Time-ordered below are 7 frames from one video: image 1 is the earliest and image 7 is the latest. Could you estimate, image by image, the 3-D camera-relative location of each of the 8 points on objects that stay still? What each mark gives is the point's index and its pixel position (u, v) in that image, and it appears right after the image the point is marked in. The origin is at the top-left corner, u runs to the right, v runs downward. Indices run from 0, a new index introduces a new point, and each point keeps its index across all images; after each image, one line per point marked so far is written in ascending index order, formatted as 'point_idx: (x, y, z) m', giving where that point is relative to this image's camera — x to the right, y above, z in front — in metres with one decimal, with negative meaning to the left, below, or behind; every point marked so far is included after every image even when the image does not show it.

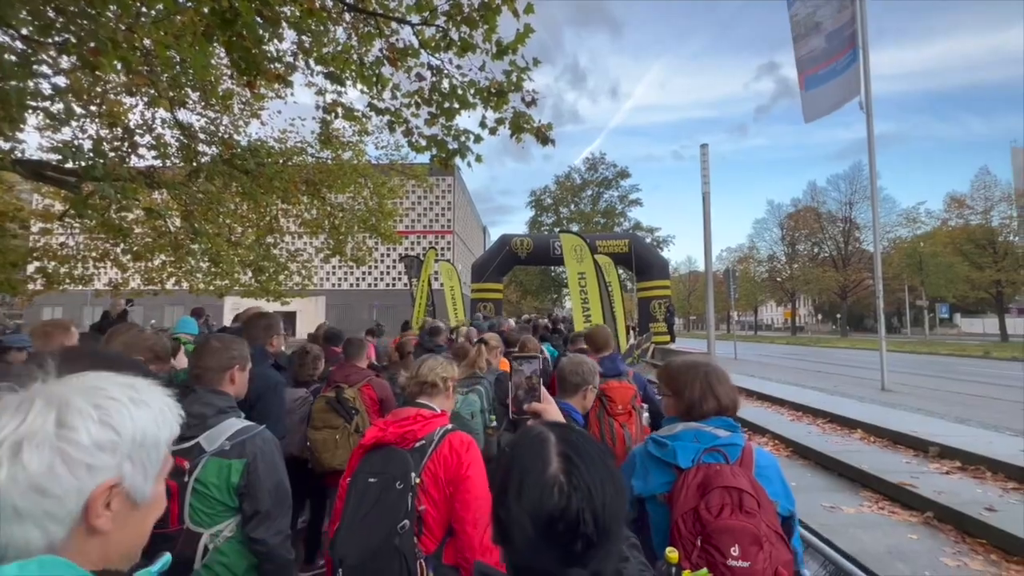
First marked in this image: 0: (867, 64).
0: (+10.2, +6.4, +12.8) m
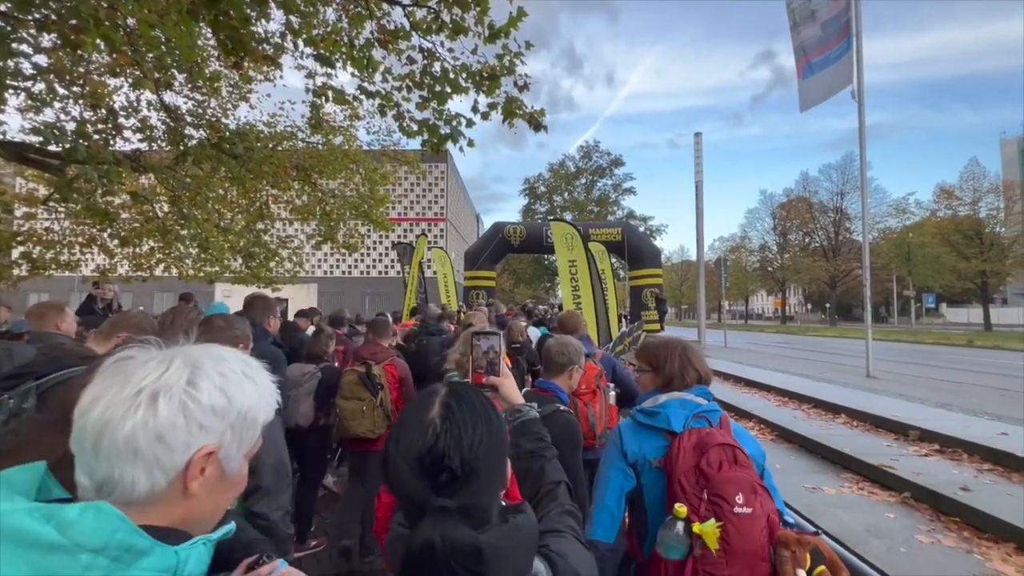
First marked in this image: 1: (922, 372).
0: (+10.0, +6.8, +12.8) m
1: (+12.6, -2.6, +13.7) m
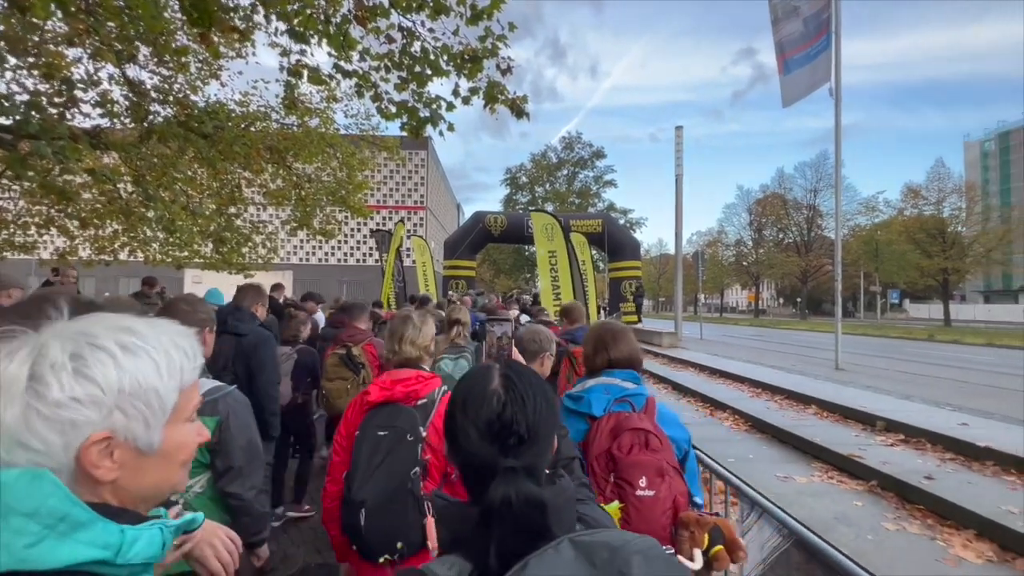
0: (+9.5, +6.9, +13.0) m
1: (+12.0, -2.5, +14.2) m
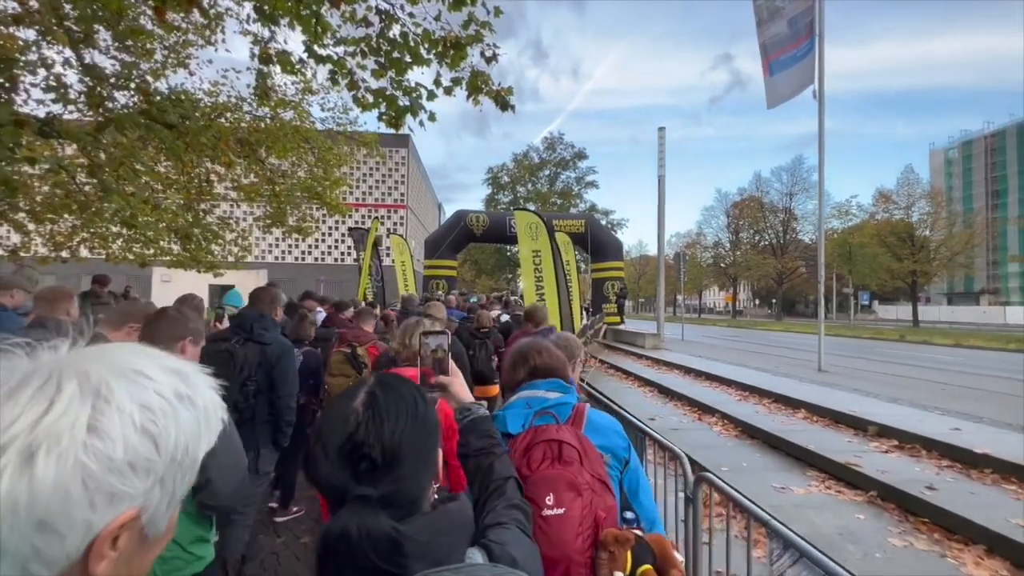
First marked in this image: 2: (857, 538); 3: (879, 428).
0: (+9.1, +6.9, +13.1) m
1: (+11.4, -2.5, +14.3) m
2: (+3.2, -2.3, +4.1) m
3: (+5.3, -2.0, +6.4) m
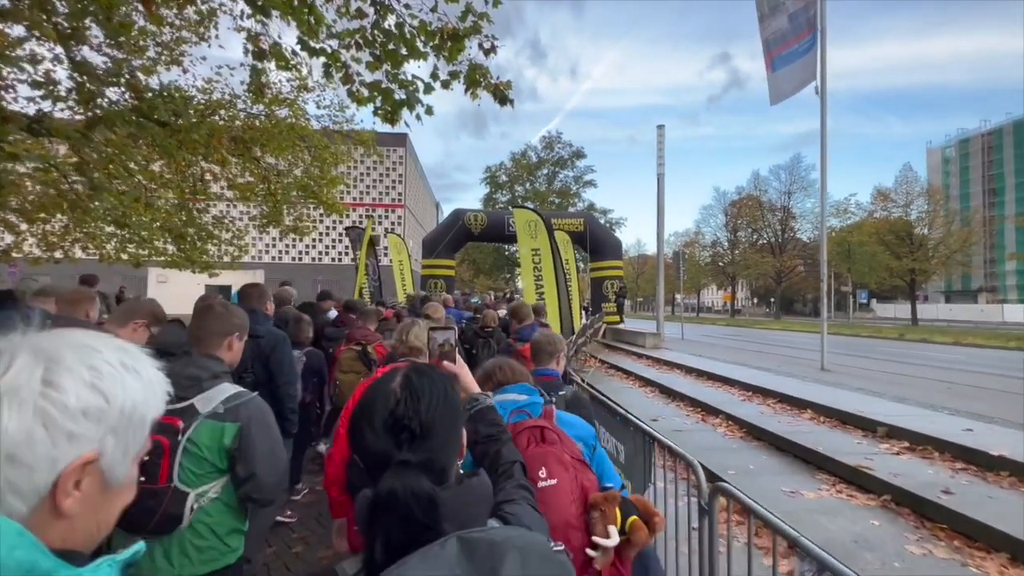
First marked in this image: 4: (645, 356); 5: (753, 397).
0: (+9.0, +6.9, +12.9) m
1: (+11.4, -2.5, +14.2) m
2: (+3.2, -2.3, +3.9) m
3: (+5.3, -2.0, +6.3) m
4: (+4.8, -2.5, +16.1) m
5: (+4.9, -2.2, +9.1) m
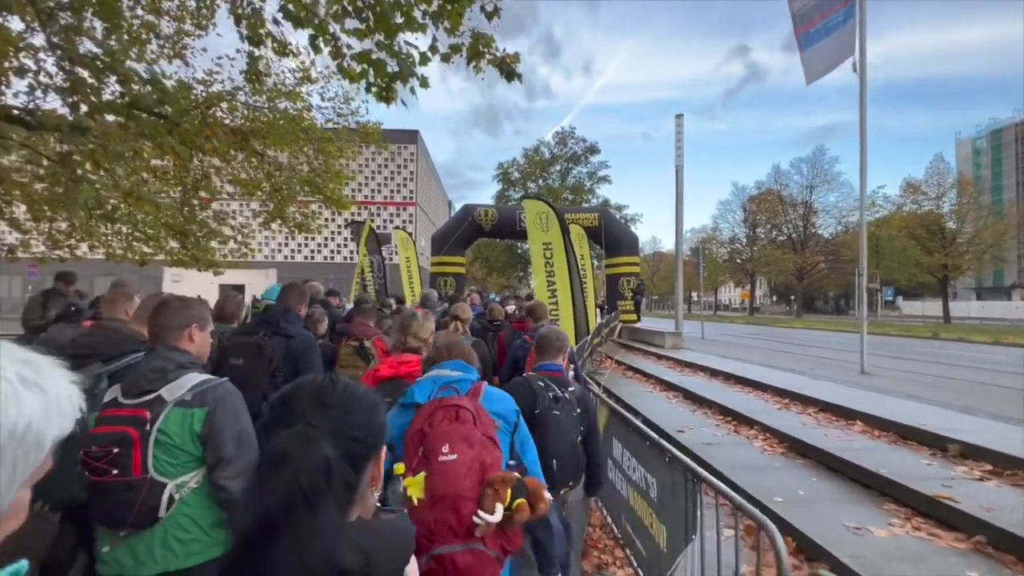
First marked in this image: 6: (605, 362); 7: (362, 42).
0: (+9.3, +7.0, +11.8) m
1: (+11.7, -2.3, +13.1) m
2: (+3.2, -2.2, +3.1) m
3: (+5.4, -1.9, +5.3) m
4: (+5.2, -2.3, +15.2) m
5: (+5.1, -2.1, +8.1) m
6: (+3.3, -2.6, +15.6) m
7: (-2.0, +3.3, +6.1) m
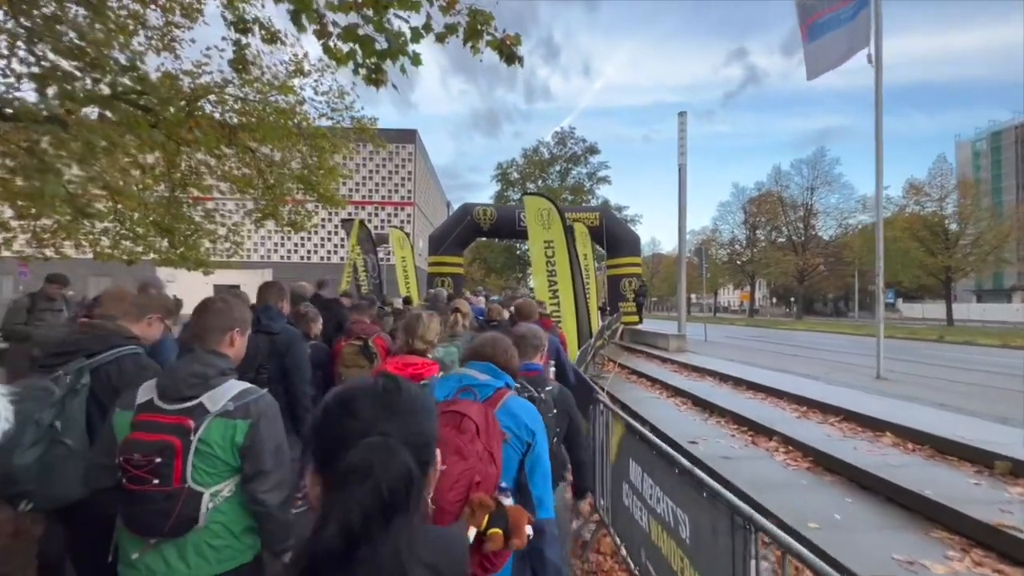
0: (+9.3, +7.0, +11.3) m
1: (+11.7, -2.4, +12.6) m
2: (+3.2, -2.2, +2.5) m
3: (+5.4, -1.9, +4.8) m
4: (+5.2, -2.4, +14.7) m
5: (+5.1, -2.1, +7.6) m
6: (+3.2, -2.6, +15.1) m
7: (-2.0, +3.4, +5.5) m
